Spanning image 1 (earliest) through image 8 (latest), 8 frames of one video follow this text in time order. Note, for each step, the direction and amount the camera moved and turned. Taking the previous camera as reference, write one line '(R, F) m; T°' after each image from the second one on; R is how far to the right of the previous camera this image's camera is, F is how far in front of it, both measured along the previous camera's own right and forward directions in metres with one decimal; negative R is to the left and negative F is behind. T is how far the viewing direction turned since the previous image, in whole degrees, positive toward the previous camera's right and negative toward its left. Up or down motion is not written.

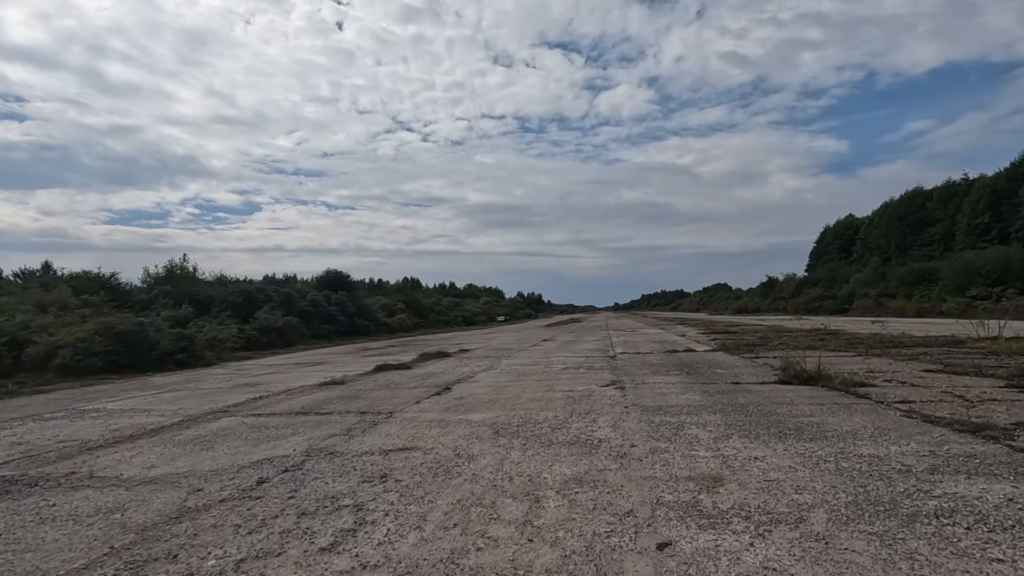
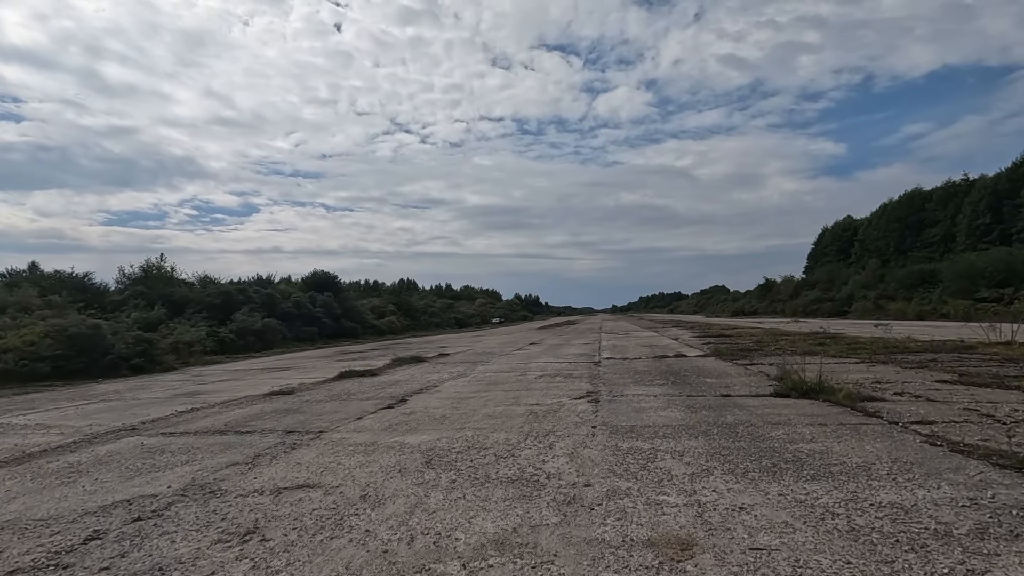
(+0.7, +1.4) m; 0°
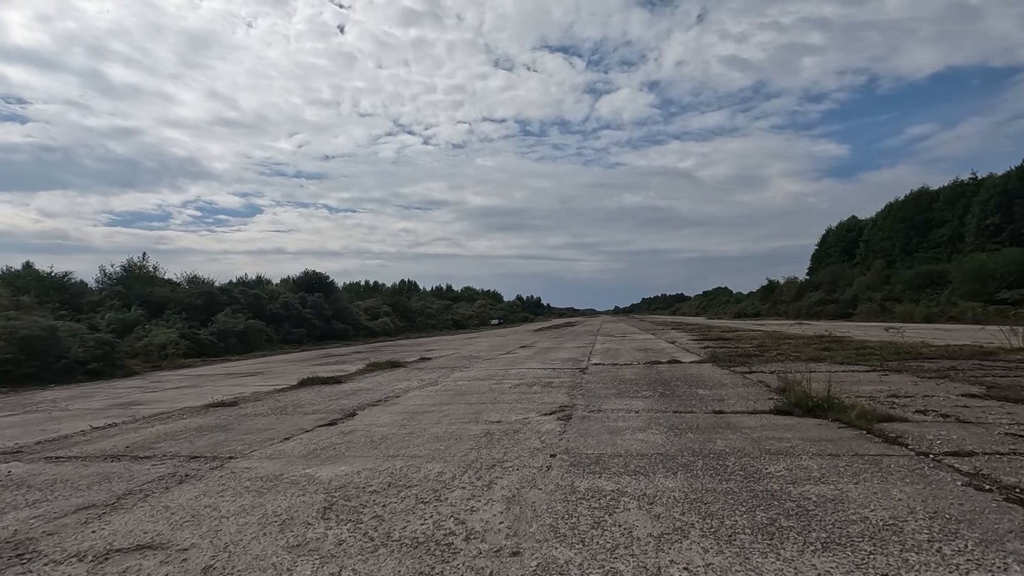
(+0.7, +1.4) m; 0°
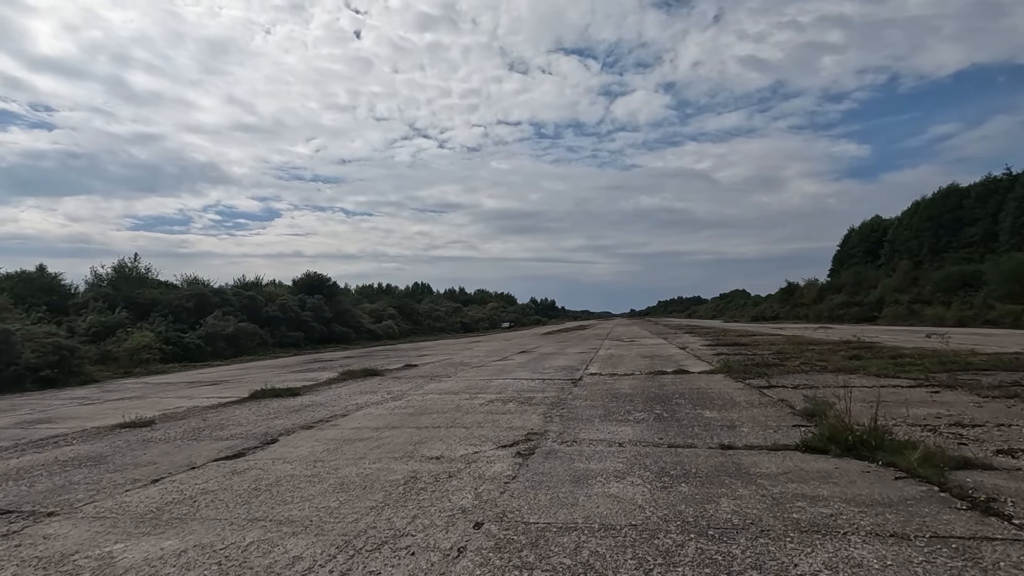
(+0.9, +1.9) m; -2°
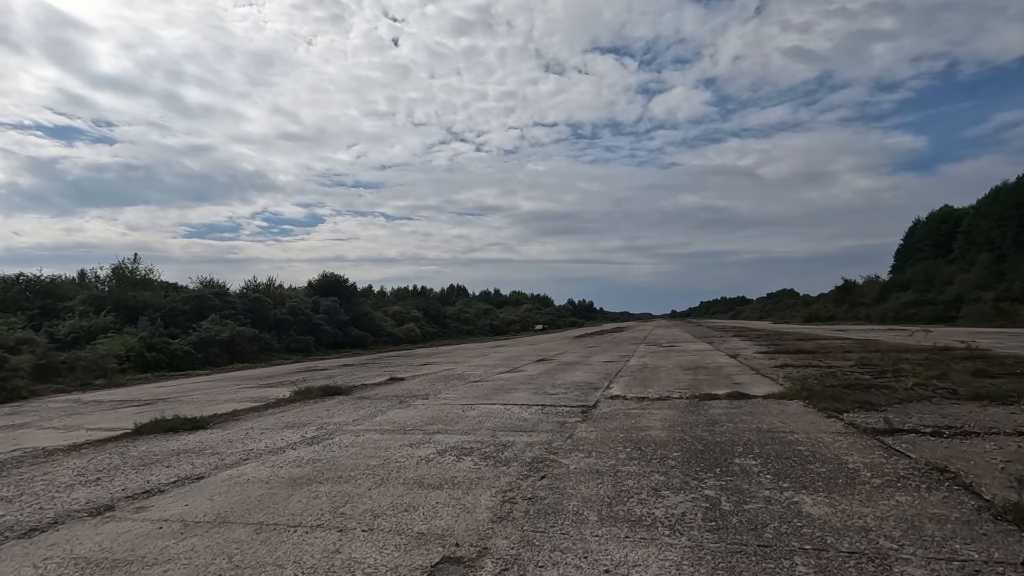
(+1.0, +4.0) m; -4°
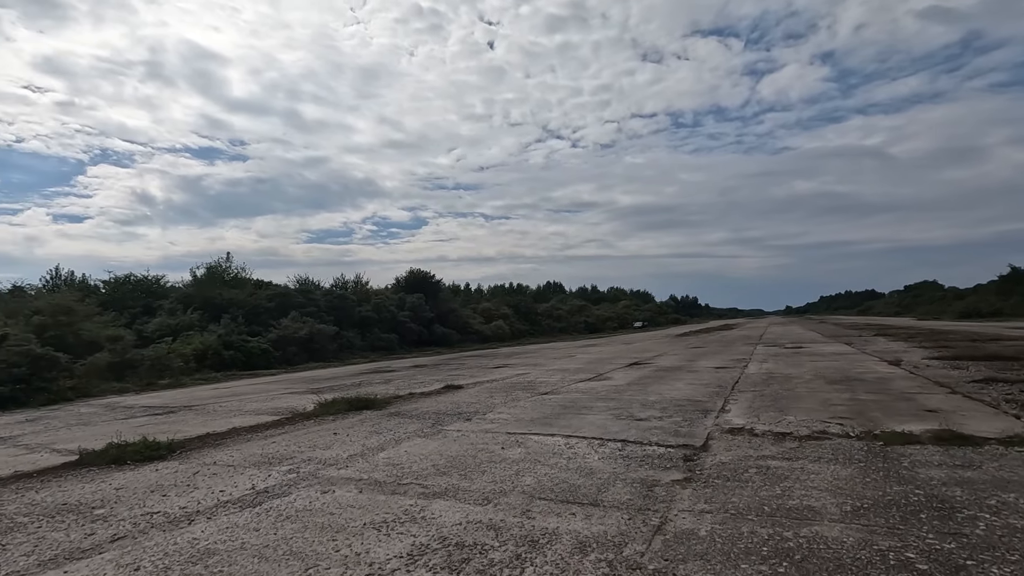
(+0.5, +3.4) m; -10°
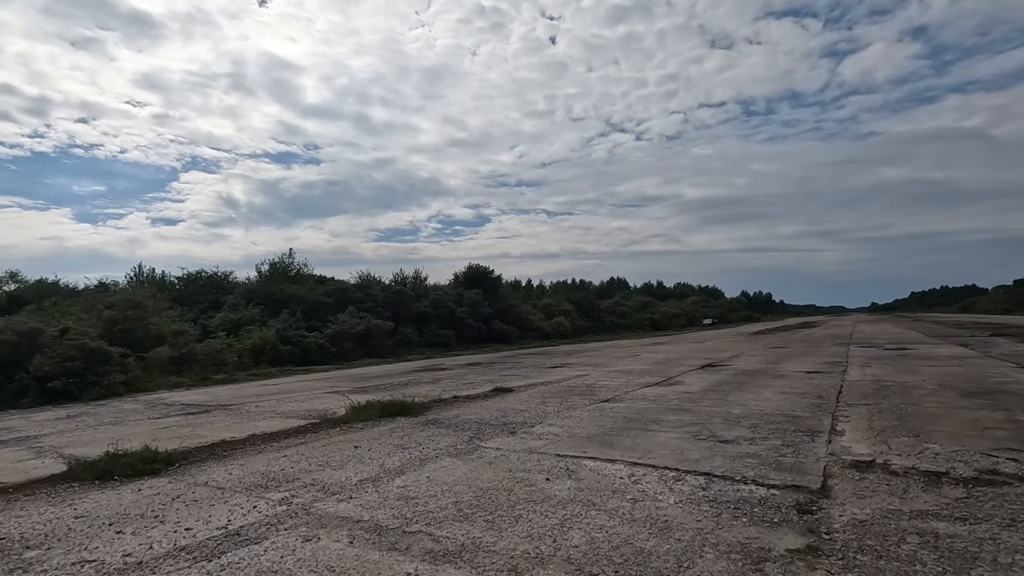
(+0.2, +1.5) m; -7°
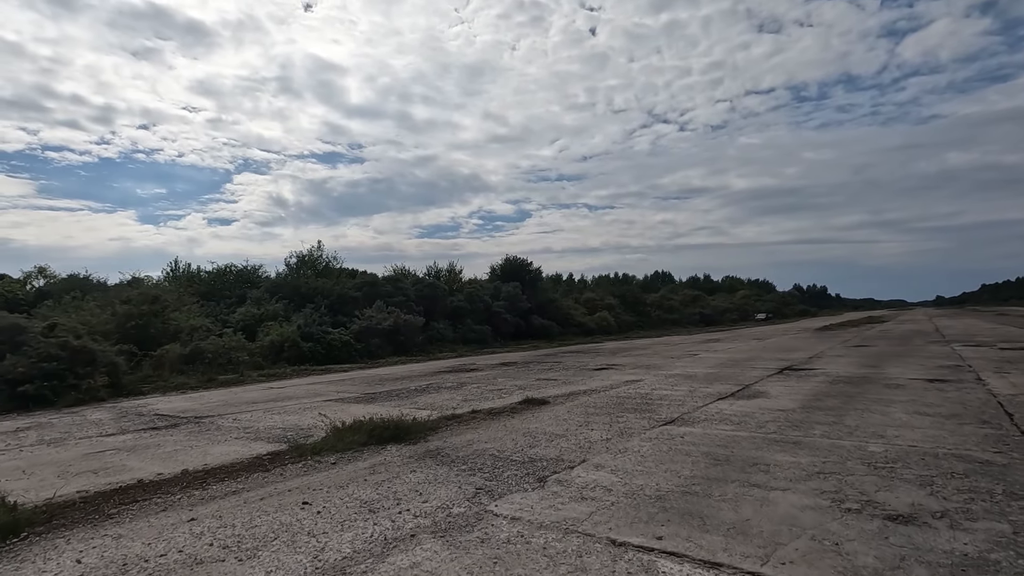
(+0.1, +2.6) m; -4°
